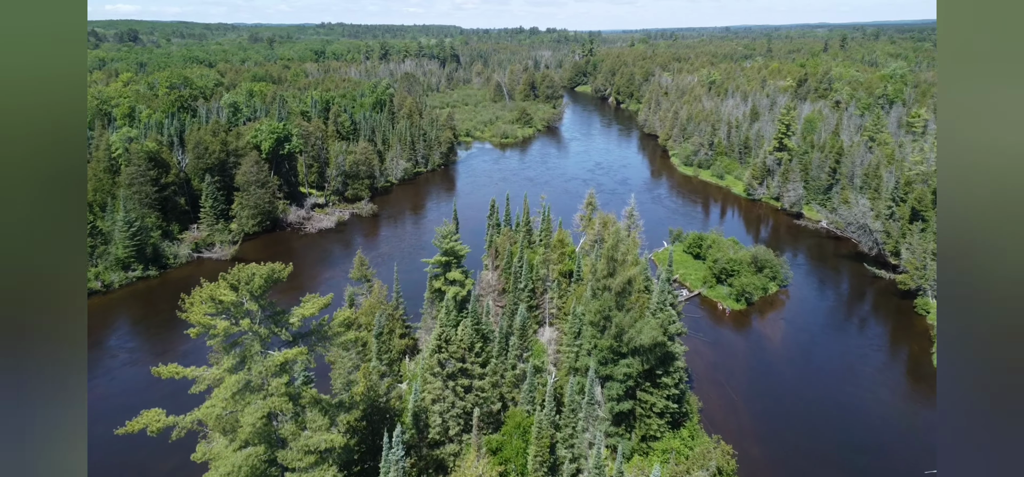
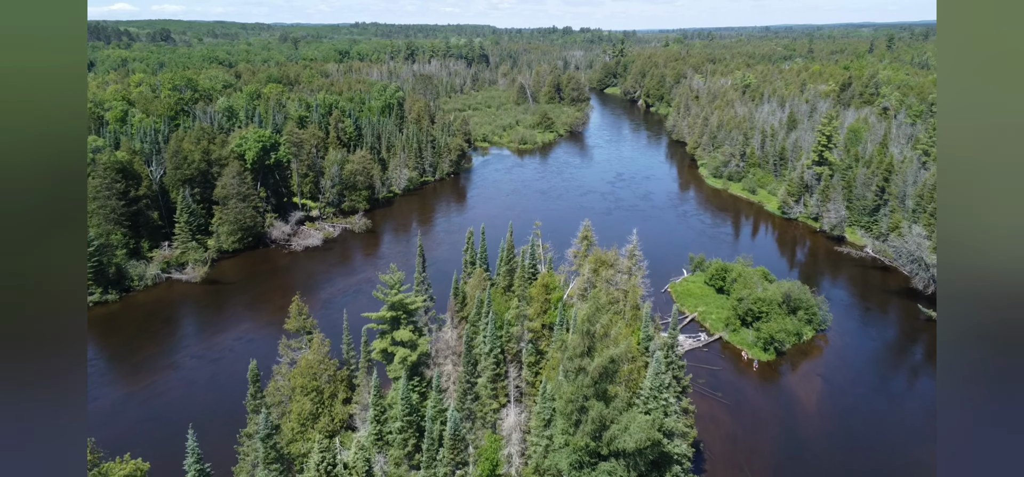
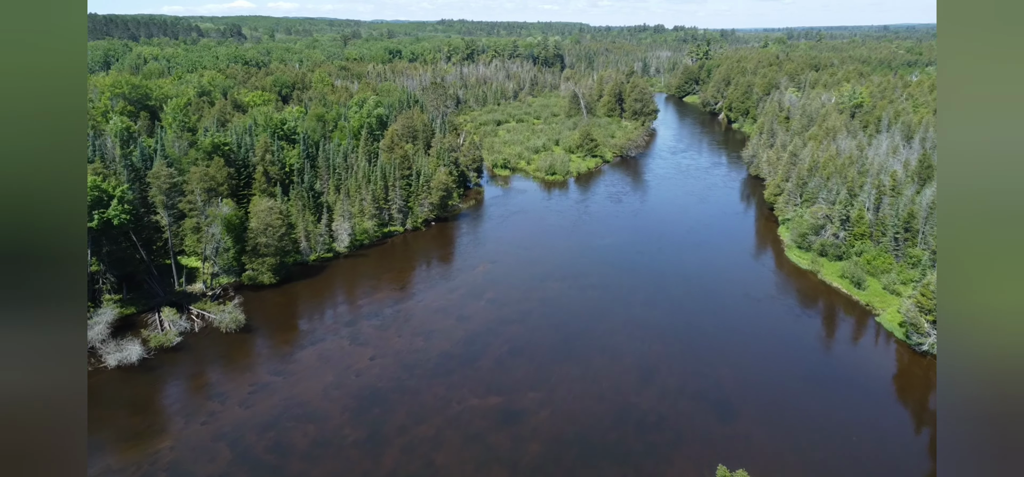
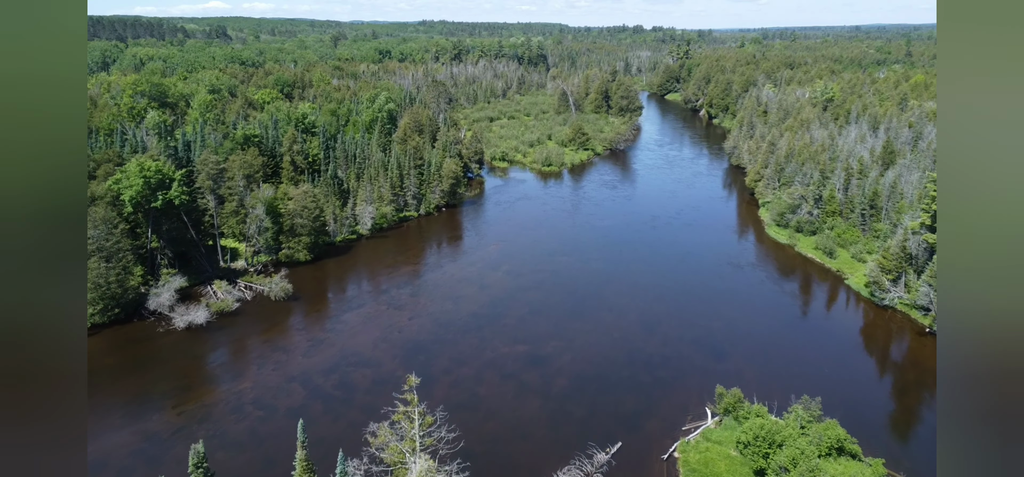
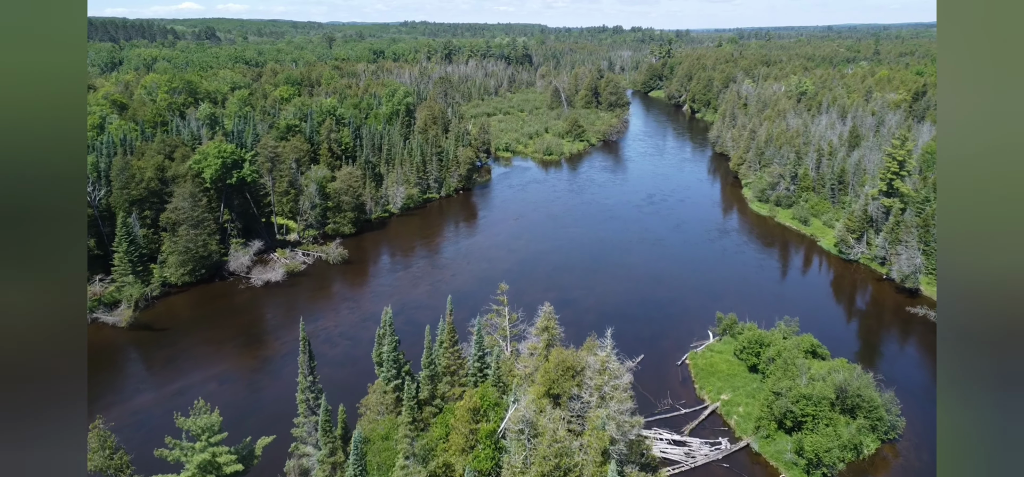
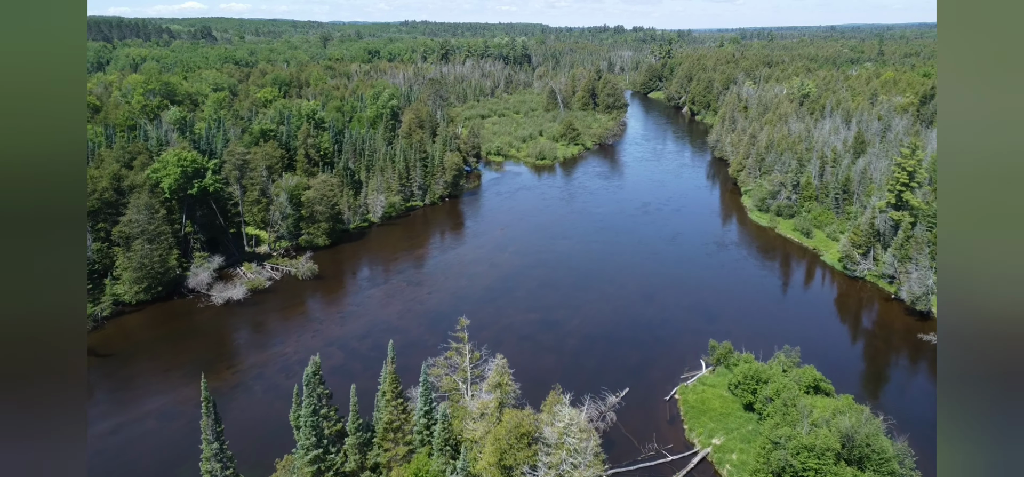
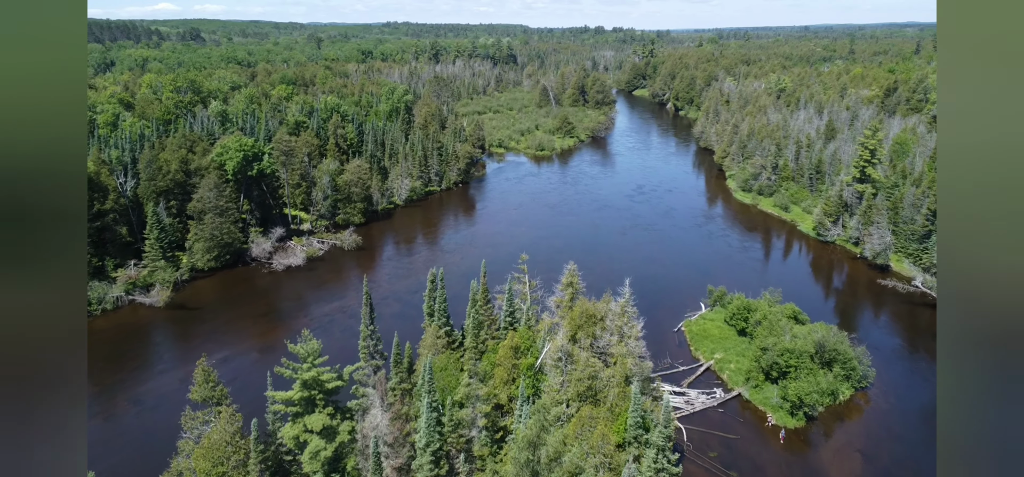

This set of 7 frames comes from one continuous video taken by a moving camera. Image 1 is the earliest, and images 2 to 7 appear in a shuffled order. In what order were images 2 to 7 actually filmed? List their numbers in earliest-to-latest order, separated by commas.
2, 7, 5, 6, 4, 3
